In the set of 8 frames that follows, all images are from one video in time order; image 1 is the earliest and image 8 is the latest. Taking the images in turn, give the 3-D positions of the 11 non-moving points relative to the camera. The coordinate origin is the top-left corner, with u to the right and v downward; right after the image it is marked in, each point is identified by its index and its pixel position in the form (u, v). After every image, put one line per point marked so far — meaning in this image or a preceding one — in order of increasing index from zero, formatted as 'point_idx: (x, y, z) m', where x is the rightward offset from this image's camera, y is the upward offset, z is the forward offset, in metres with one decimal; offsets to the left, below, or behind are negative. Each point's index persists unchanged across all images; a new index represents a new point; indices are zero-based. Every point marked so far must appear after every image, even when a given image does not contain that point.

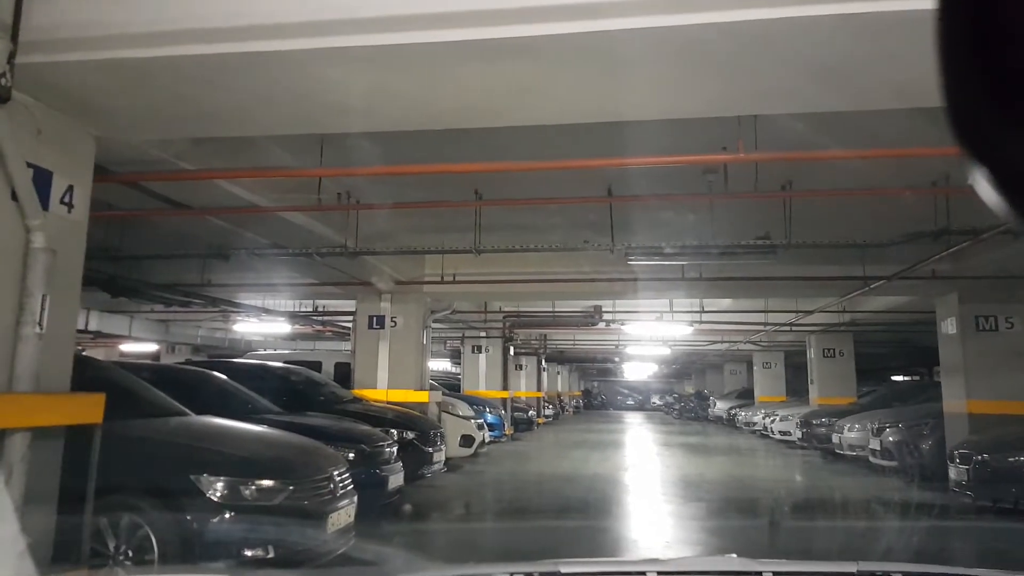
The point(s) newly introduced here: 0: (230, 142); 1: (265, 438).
0: (-1.9, +0.9, +4.8) m
1: (-1.5, -0.9, +4.4) m
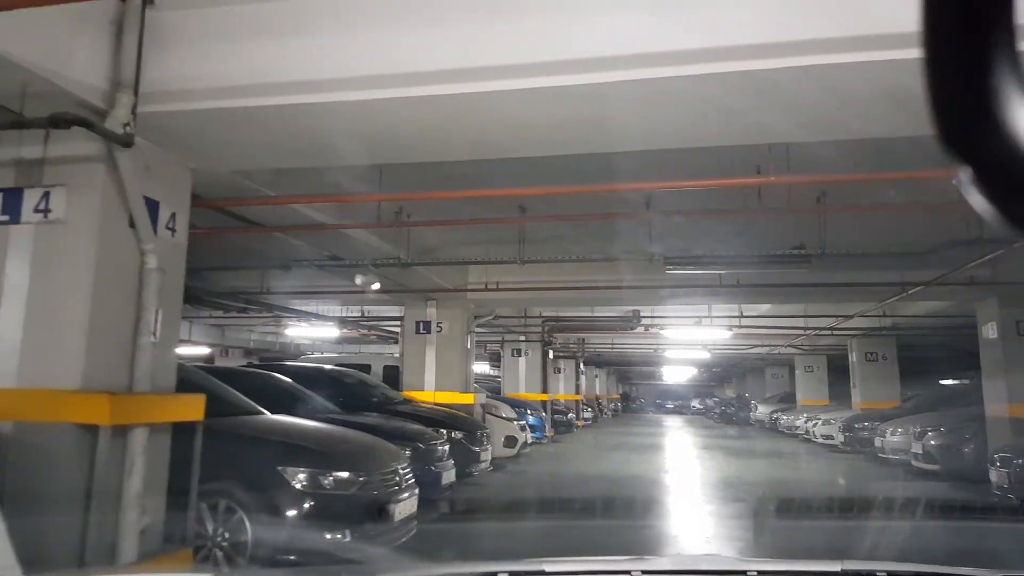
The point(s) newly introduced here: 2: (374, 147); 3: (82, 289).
0: (-1.5, +0.8, +5.3) m
1: (-1.2, -1.0, +4.9) m
2: (-0.9, +0.8, +4.5) m
3: (-2.3, 0.0, +4.0) m
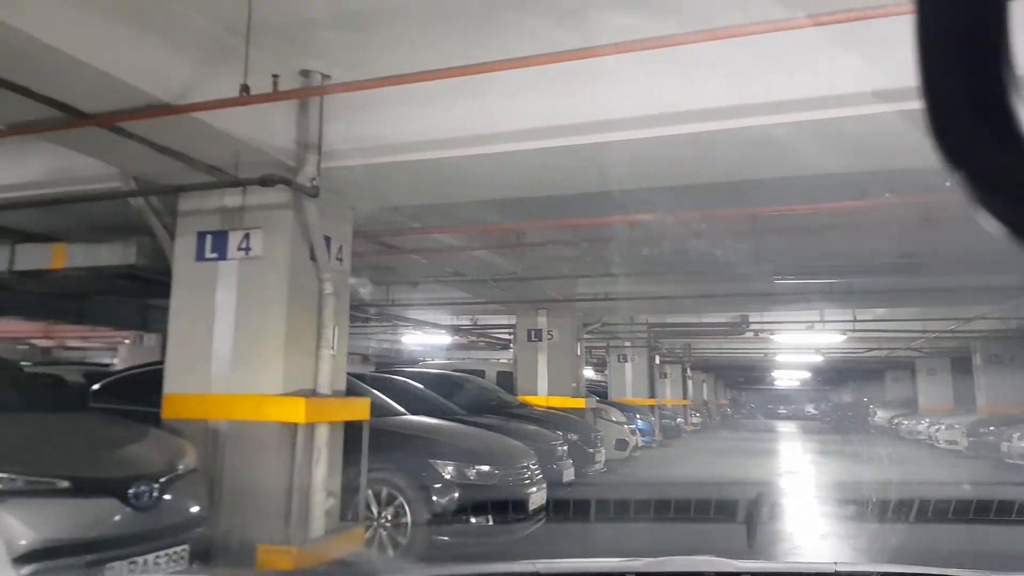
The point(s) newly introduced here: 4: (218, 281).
0: (-0.6, +0.6, +6.1) m
1: (-0.3, -1.1, +5.6) m
2: (-0.1, +0.7, +5.2) m
3: (-1.6, -0.2, +4.8) m
4: (-2.0, 0.0, +5.0) m
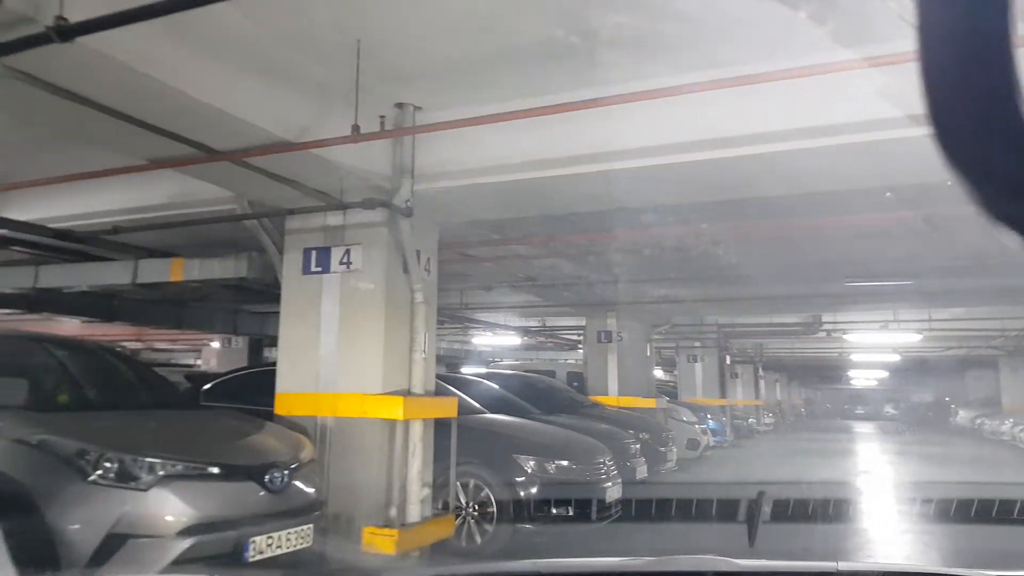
0: (+0.1, +0.6, +6.5) m
1: (+0.3, -1.2, +6.0) m
2: (+0.5, +0.7, +5.6) m
3: (-1.0, -0.2, +5.4) m
4: (-1.5, 0.0, +5.6) m
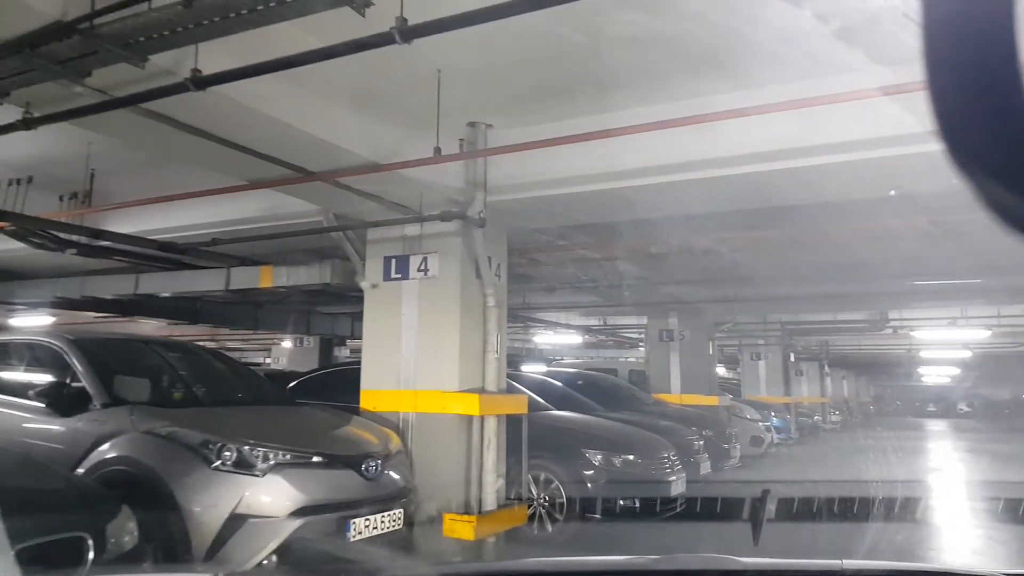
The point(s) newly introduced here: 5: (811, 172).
0: (+0.7, +0.5, +6.9) m
1: (+0.9, -1.2, +6.3) m
2: (+1.0, +0.6, +5.9) m
3: (-0.5, -0.3, +5.8) m
4: (-0.9, -0.1, +6.0) m
5: (+2.0, +0.8, +4.8) m
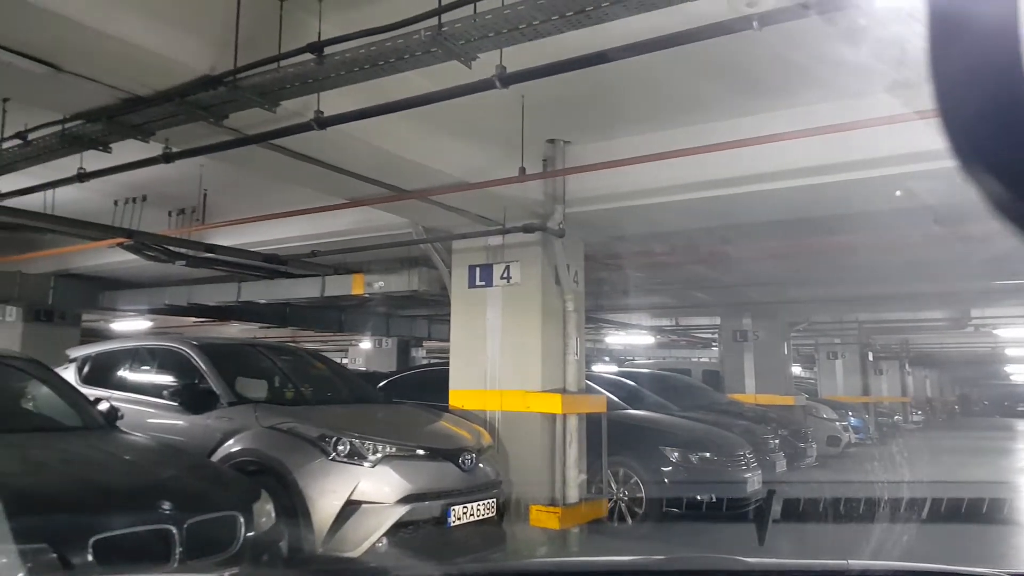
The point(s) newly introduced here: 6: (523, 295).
0: (+1.4, +0.5, +7.1) m
1: (+1.7, -1.3, +6.5) m
2: (+1.7, +0.6, +6.1) m
3: (+0.2, -0.3, +6.2) m
4: (-0.2, -0.1, +6.5) m
5: (+2.5, +0.8, +4.9) m
6: (+0.1, -0.1, +6.3) m
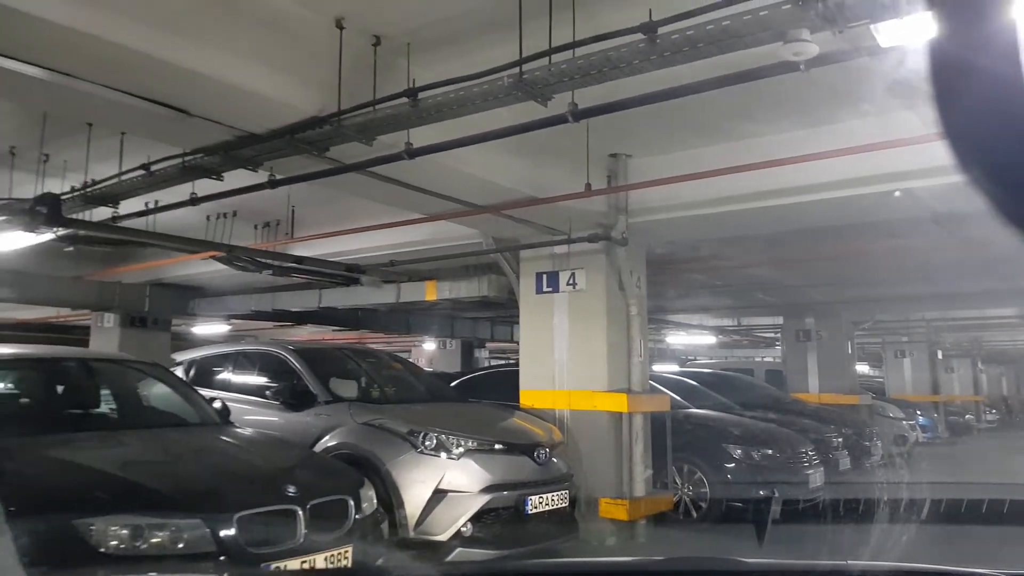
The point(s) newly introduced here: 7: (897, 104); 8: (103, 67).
0: (+2.1, +0.5, +7.4) m
1: (+2.3, -1.3, +6.8) m
2: (+2.3, +0.6, +6.4) m
3: (+0.8, -0.4, +6.6) m
4: (+0.4, -0.2, +6.9) m
5: (+3.0, +0.7, +5.1) m
6: (+0.7, -0.1, +6.7) m
7: (+2.5, +1.2, +4.6) m
8: (-2.1, +1.2, +3.8) m
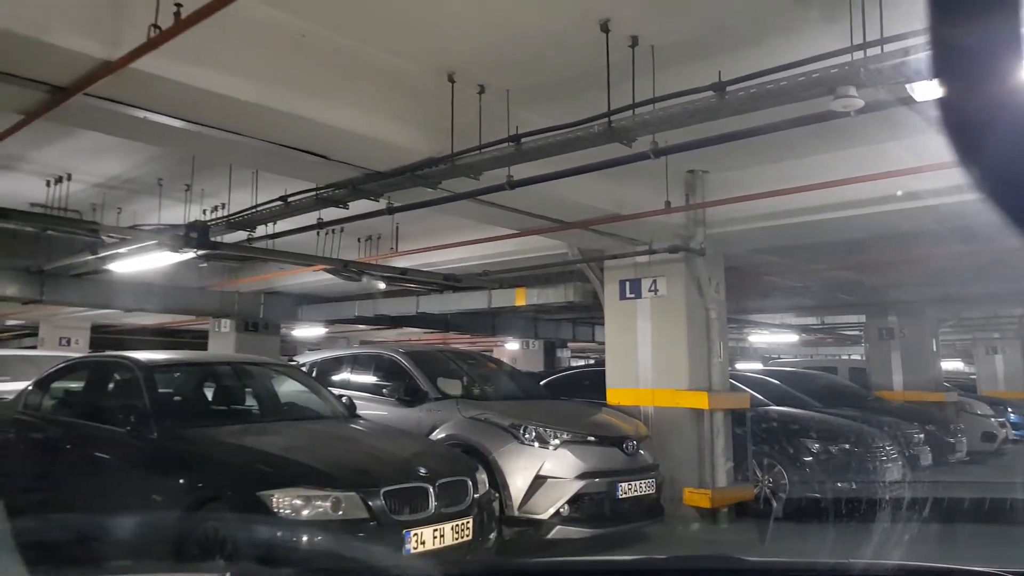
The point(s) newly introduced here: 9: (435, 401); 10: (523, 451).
0: (+3.0, +0.4, +7.8) m
1: (+3.2, -1.3, +7.2) m
2: (+3.1, +0.5, +6.8) m
3: (+1.7, -0.4, +7.1) m
4: (+1.3, -0.3, +7.5) m
5: (+3.7, +0.7, +5.5) m
6: (+1.6, -0.2, +7.2) m
7: (+3.1, +1.2, +5.0) m
8: (-1.6, +1.0, +4.7) m
9: (-0.7, -1.1, +6.7) m
10: (+0.1, -1.3, +5.8) m
